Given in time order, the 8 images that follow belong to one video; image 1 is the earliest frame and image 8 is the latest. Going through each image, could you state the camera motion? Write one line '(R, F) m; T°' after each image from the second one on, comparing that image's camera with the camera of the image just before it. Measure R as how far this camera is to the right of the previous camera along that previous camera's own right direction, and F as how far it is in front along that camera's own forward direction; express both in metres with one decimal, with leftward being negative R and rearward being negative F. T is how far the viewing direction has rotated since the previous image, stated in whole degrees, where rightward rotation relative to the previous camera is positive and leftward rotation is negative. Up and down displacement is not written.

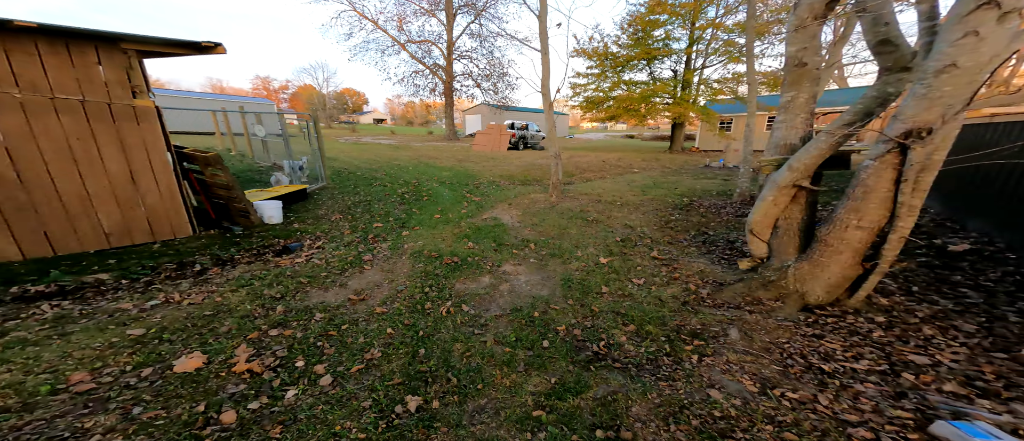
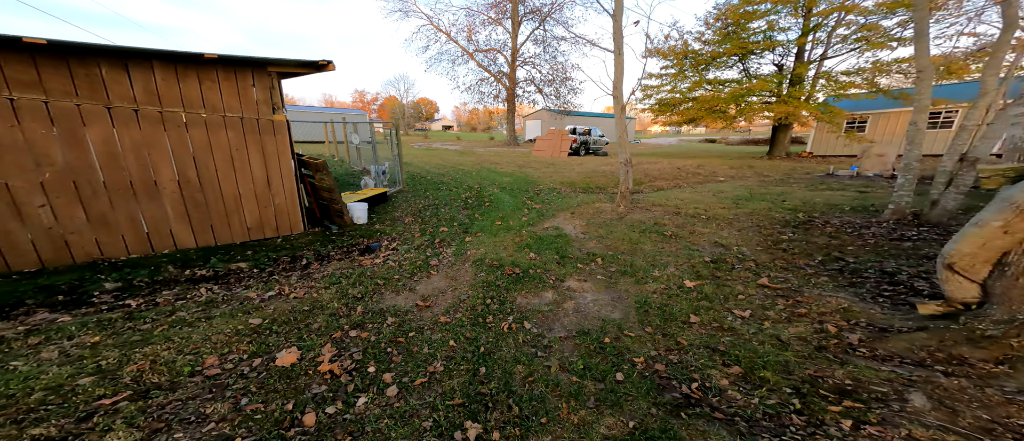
(-0.1, +0.3) m; -9°
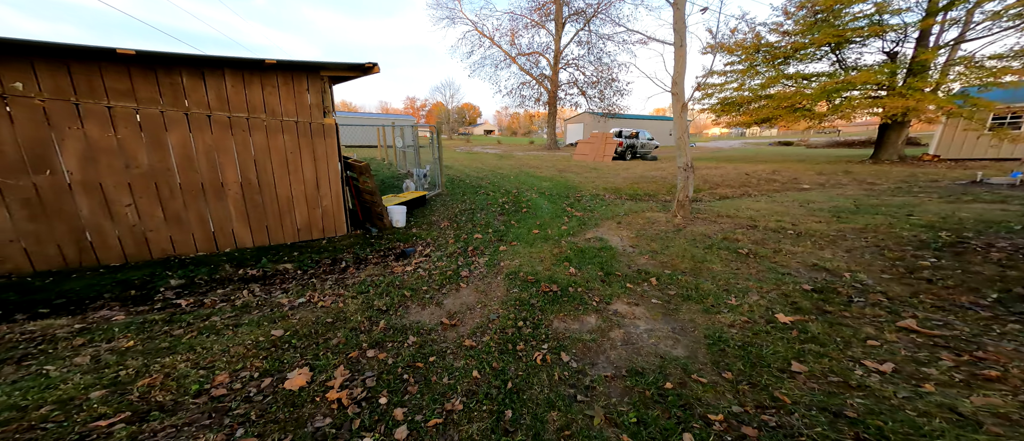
(0.0, +0.5) m; -7°
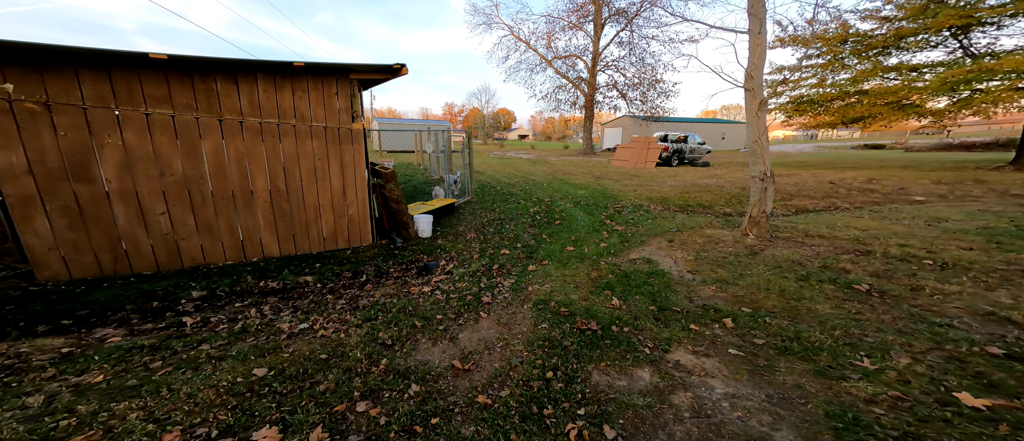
(0.0, +0.6) m; -6°
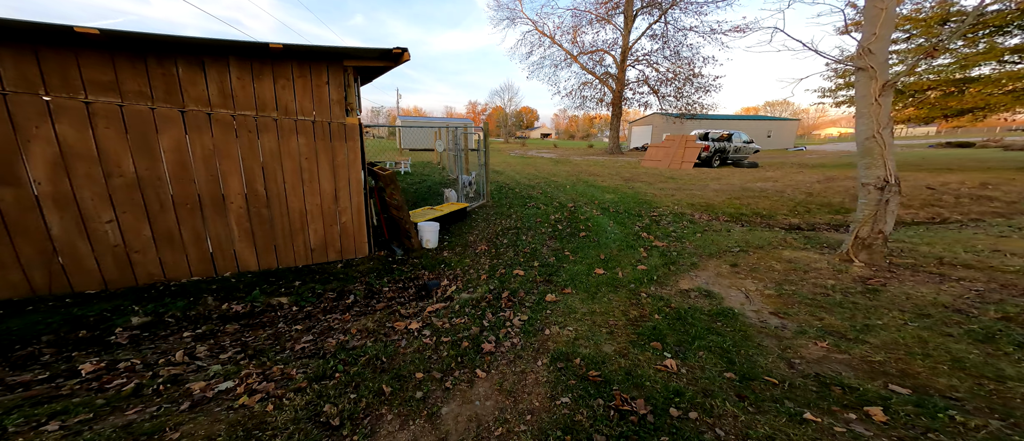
(+0.1, +1.0) m; -4°
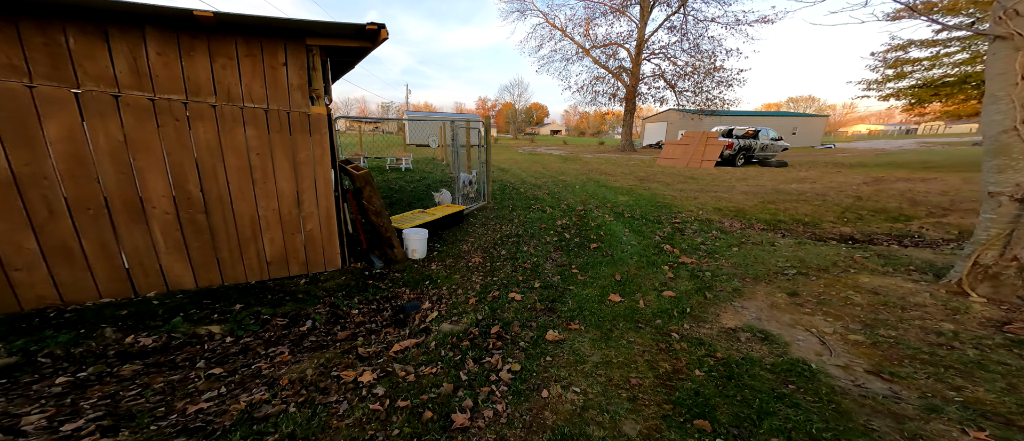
(+0.1, +0.8) m; -2°
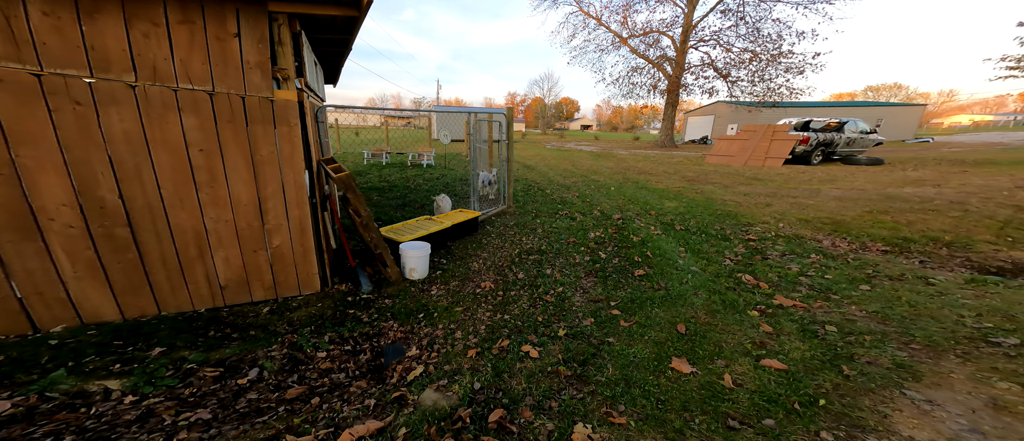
(+0.1, +1.0) m; -6°
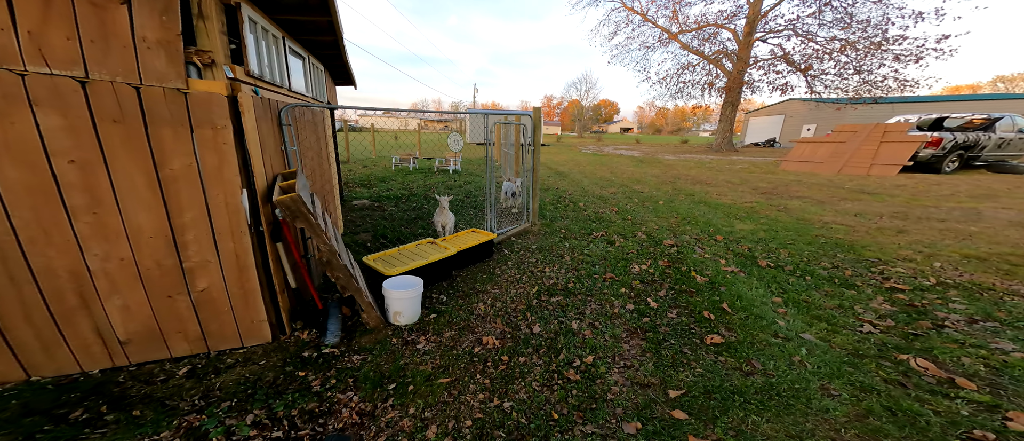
(+0.2, +1.0) m; -7°
